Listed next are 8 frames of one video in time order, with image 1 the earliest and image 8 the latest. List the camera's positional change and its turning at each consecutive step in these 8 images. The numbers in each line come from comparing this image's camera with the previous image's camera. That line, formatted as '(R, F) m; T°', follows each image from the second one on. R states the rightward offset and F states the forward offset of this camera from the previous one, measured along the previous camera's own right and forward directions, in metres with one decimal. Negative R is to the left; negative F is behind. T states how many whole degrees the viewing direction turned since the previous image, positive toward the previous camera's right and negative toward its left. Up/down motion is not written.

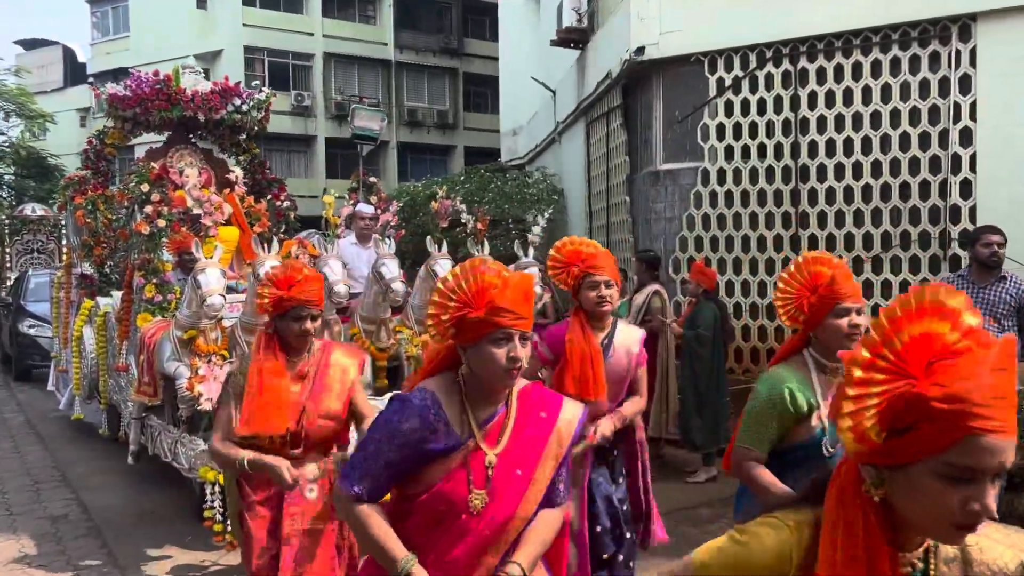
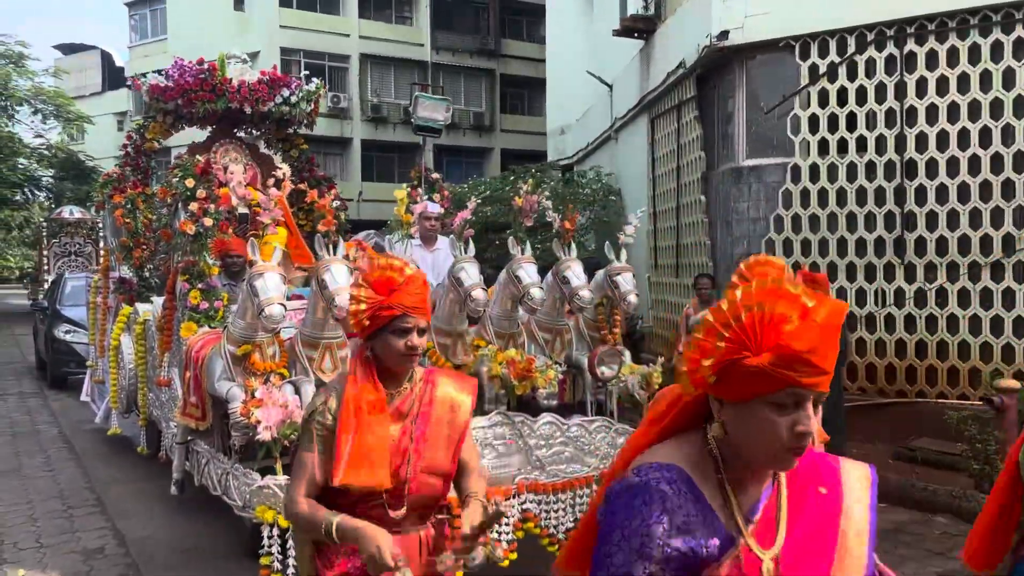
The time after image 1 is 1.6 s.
(-0.4, +0.7) m; -2°
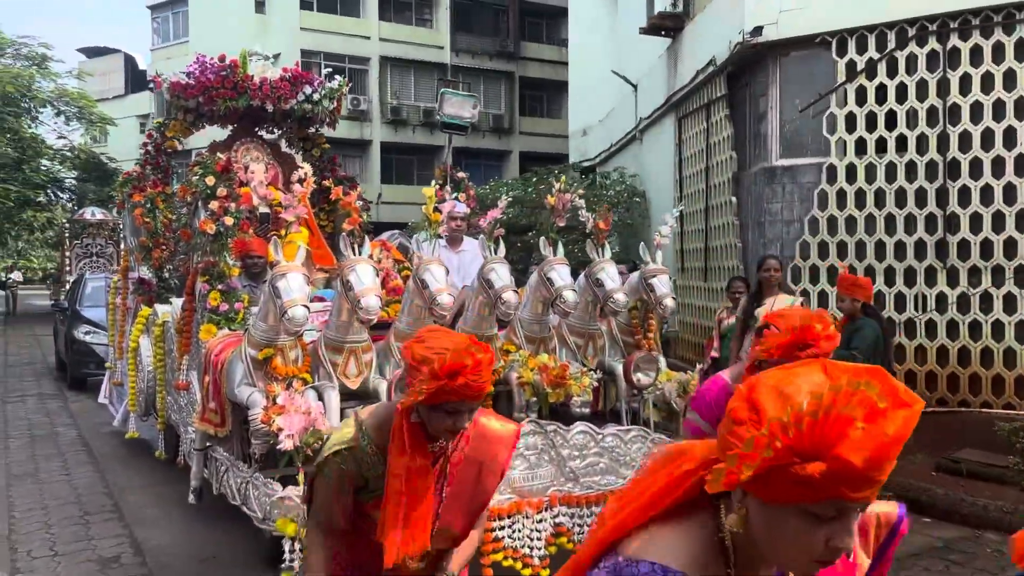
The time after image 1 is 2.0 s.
(-0.1, +0.2) m; -1°
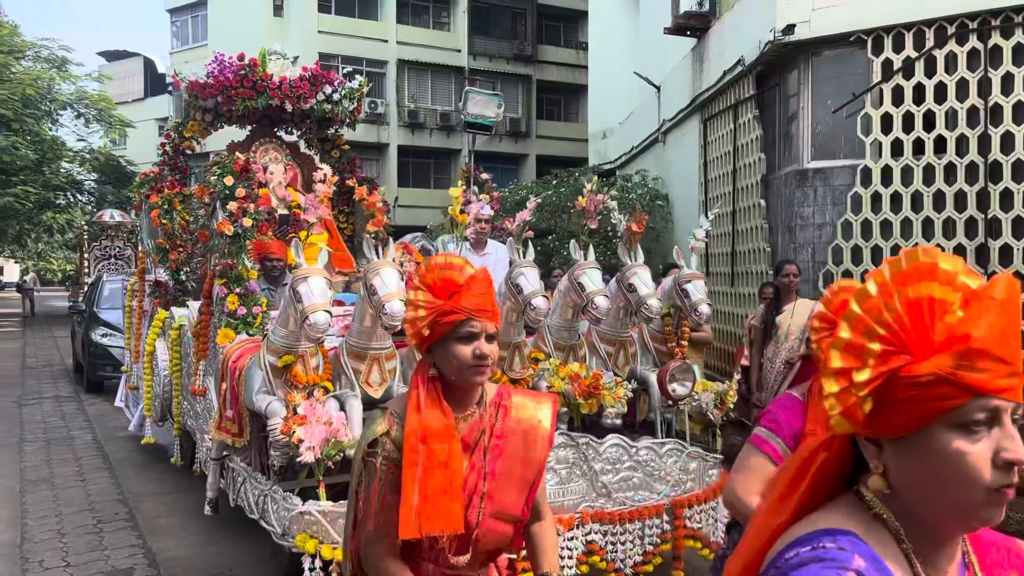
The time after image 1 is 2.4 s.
(-0.1, +0.2) m; -1°
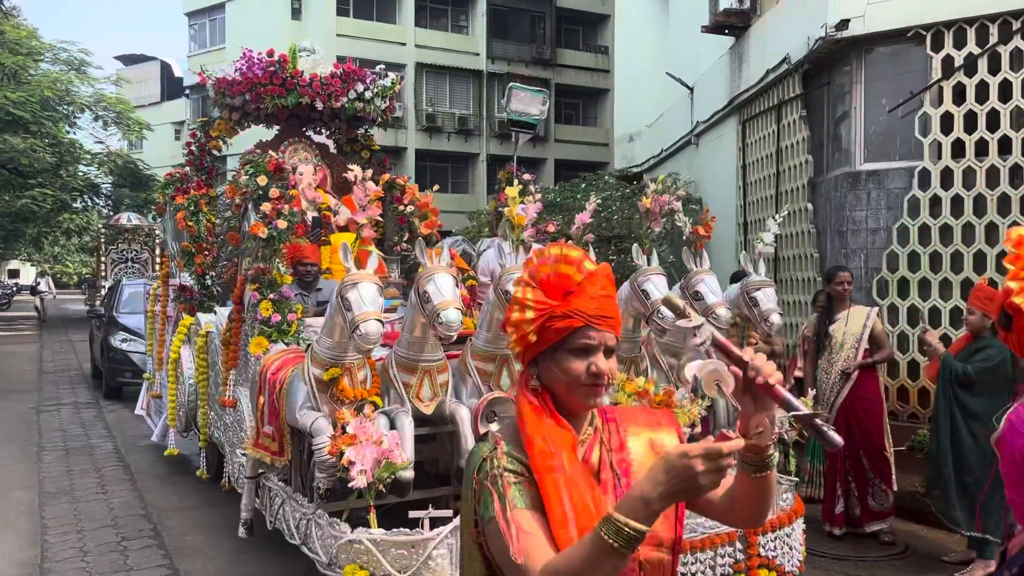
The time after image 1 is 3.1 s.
(-0.2, +0.3) m; -1°
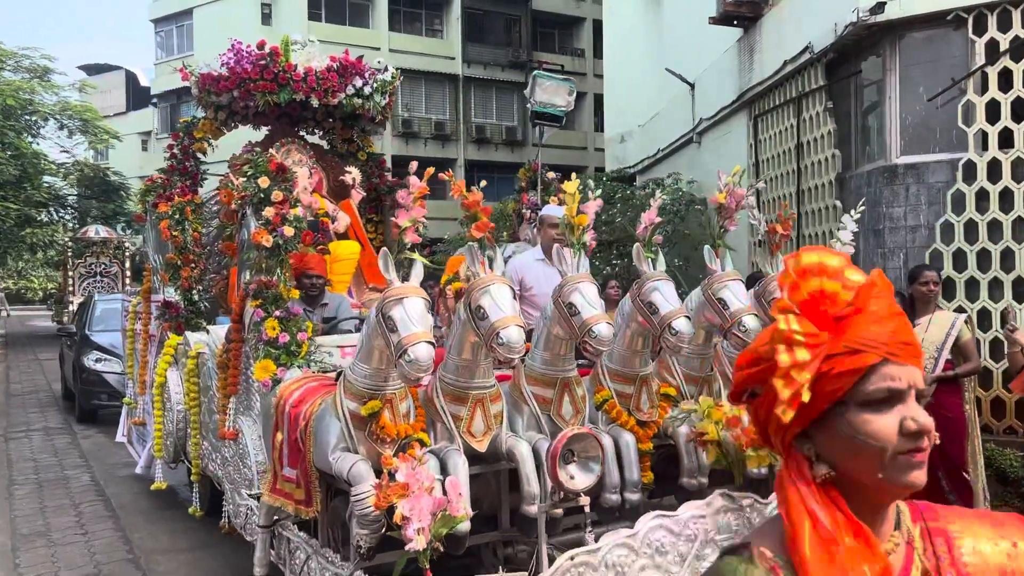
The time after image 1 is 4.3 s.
(-0.3, +0.6) m; +2°
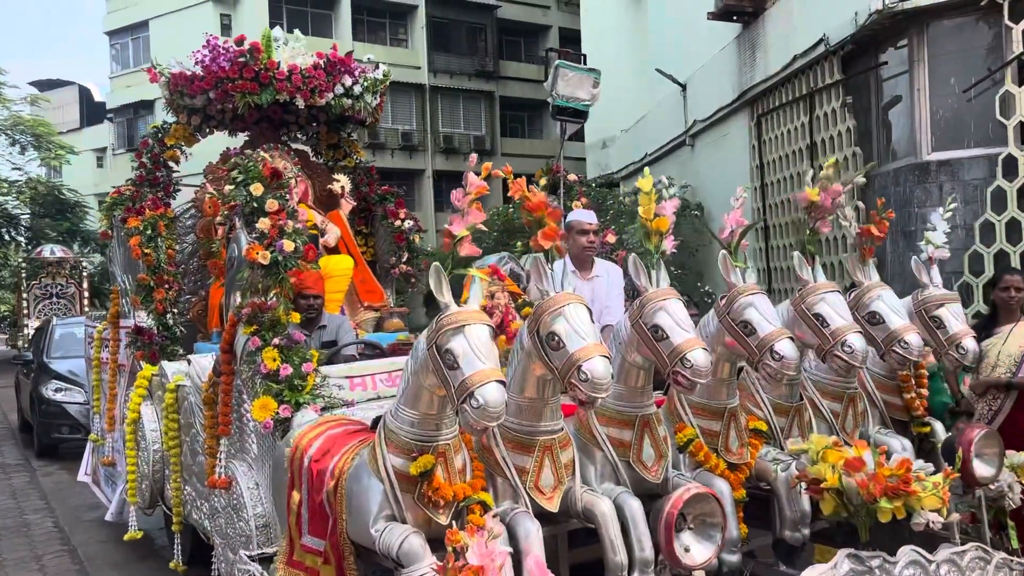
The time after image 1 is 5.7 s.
(-0.3, +0.6) m; +2°
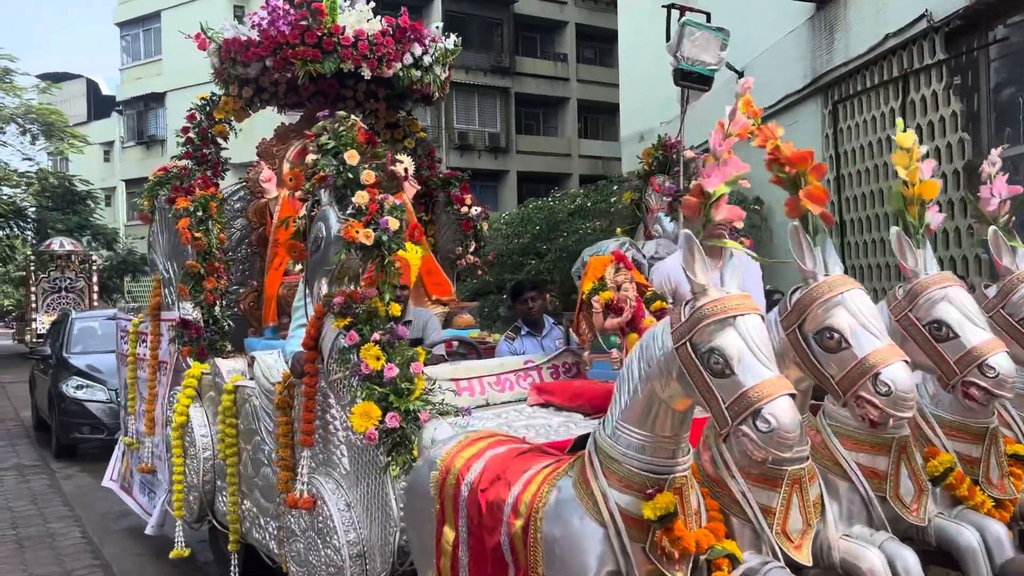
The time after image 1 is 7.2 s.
(-0.5, +0.6) m; 0°
